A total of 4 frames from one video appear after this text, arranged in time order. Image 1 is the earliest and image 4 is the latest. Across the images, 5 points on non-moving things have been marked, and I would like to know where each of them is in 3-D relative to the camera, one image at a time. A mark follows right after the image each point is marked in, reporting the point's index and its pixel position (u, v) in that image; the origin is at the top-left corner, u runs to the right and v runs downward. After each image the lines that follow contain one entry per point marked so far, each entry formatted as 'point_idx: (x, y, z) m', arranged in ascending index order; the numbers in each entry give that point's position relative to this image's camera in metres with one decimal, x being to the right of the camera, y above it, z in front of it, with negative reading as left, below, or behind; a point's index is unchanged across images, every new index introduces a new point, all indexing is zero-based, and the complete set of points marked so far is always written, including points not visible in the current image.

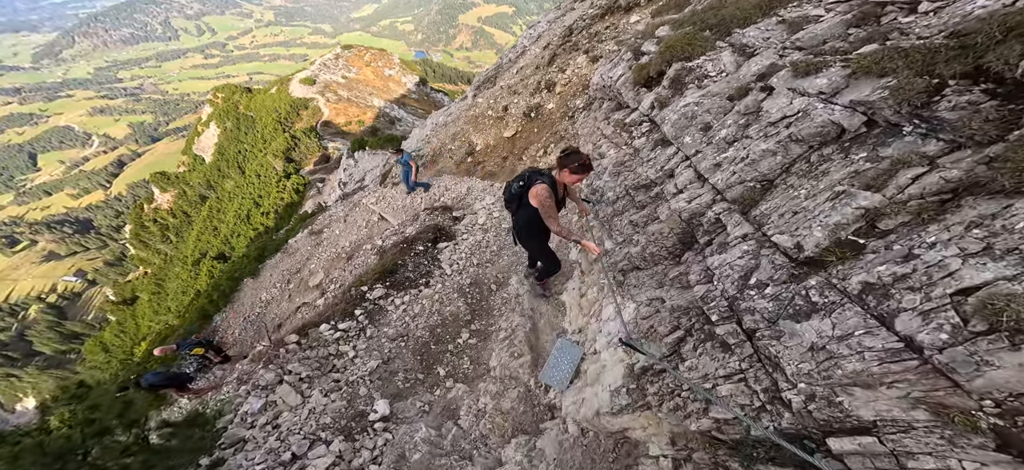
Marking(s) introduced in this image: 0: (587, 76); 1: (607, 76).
0: (+3.4, +7.1, +19.8) m
1: (+2.7, +4.4, +12.2) m
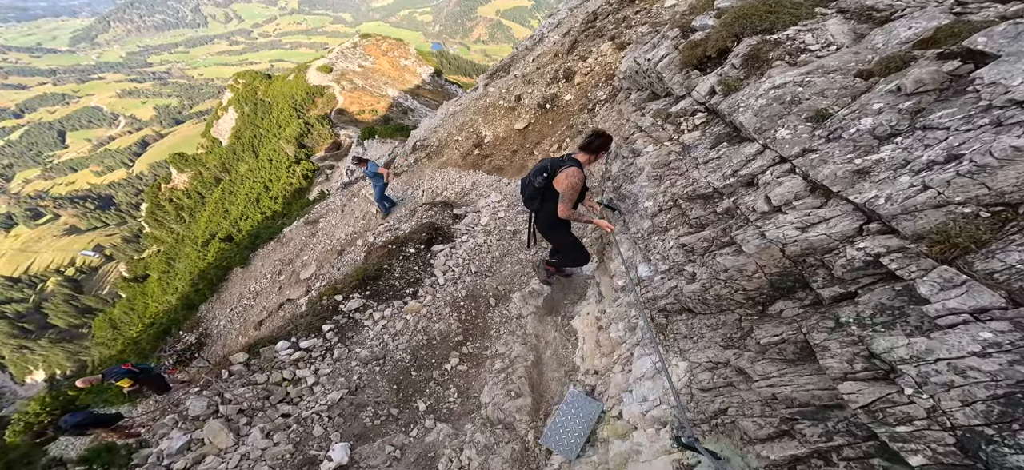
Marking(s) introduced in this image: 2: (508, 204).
0: (+4.0, +6.9, +17.8) m
1: (+3.0, +4.1, +10.3) m
2: (-0.1, +1.0, +14.0) m
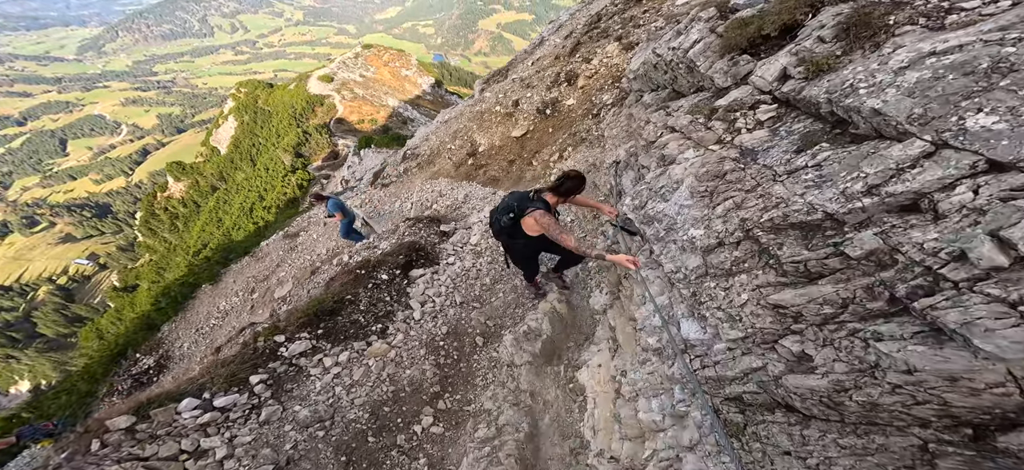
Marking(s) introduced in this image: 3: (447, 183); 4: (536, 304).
0: (+3.9, +6.1, +16.2) m
1: (+2.9, +3.6, +8.6) m
2: (-0.2, +0.4, +12.2) m
3: (-2.8, +2.2, +18.5) m
4: (+0.5, -1.4, +9.0) m
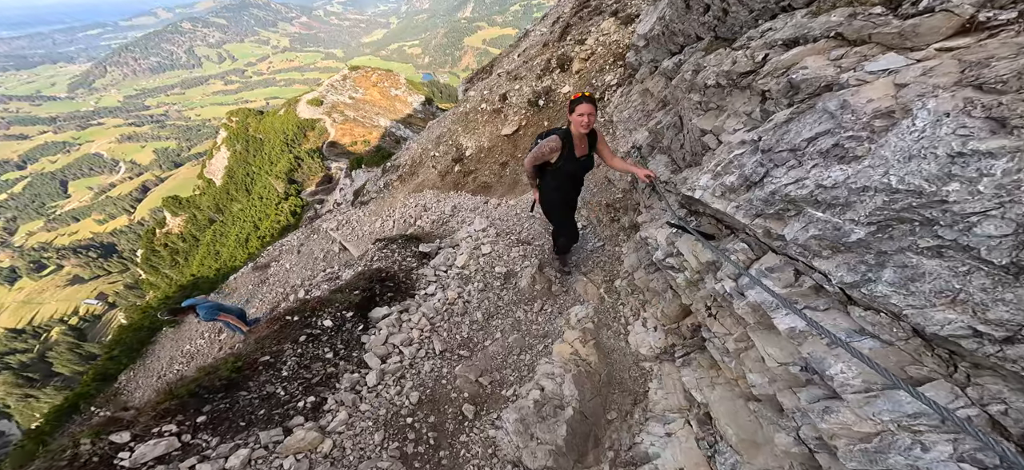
0: (+3.4, +5.9, +13.6) m
1: (+2.7, +3.6, +5.9) m
2: (-0.3, +0.1, +9.3) m
3: (-3.0, +1.5, +15.7) m
4: (+0.5, -1.6, +6.1) m
